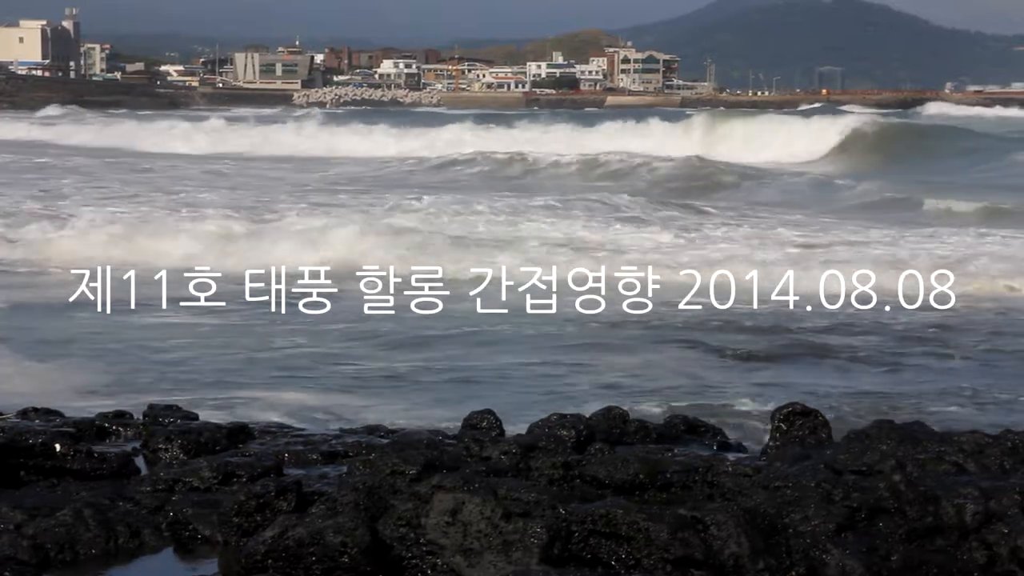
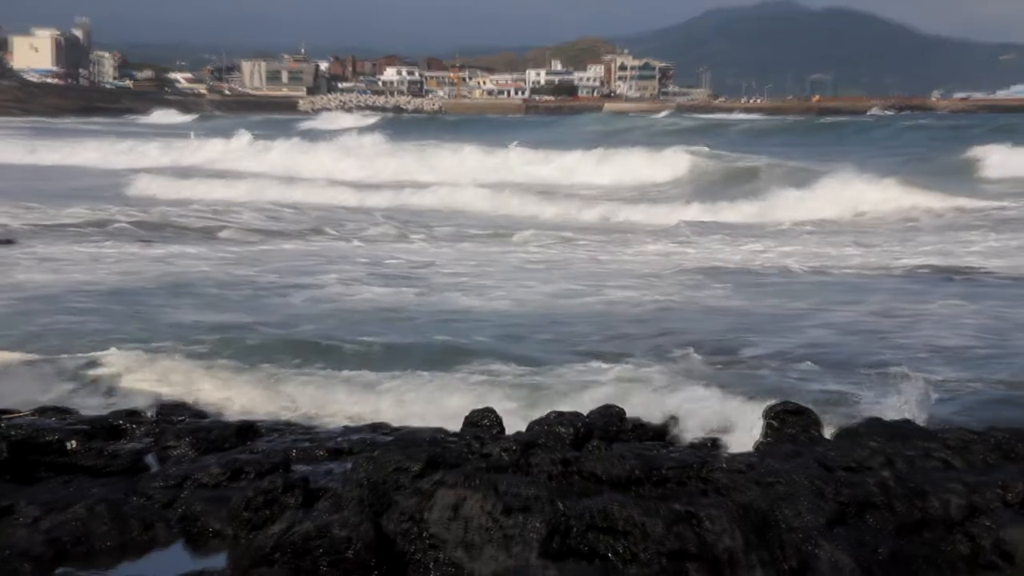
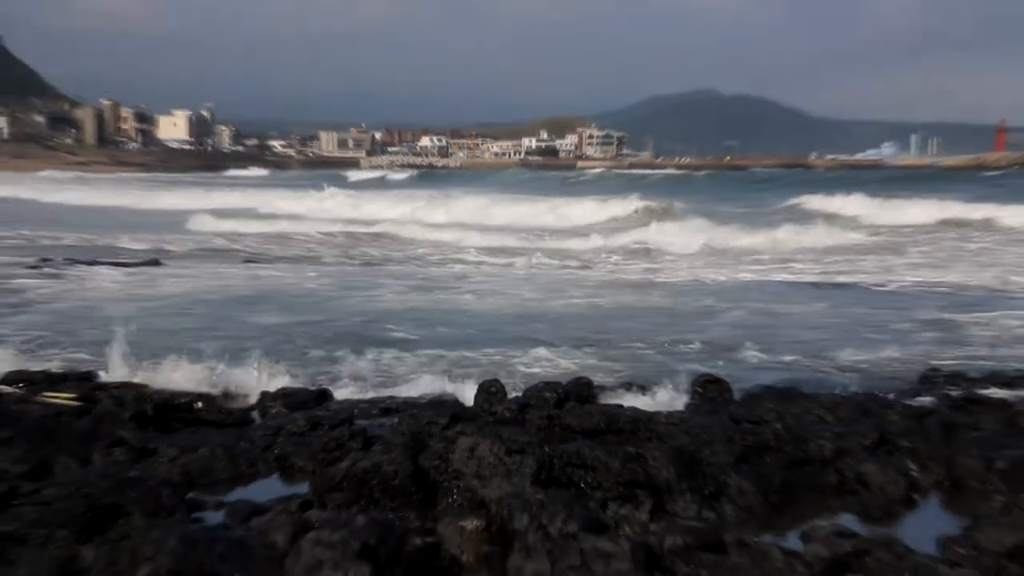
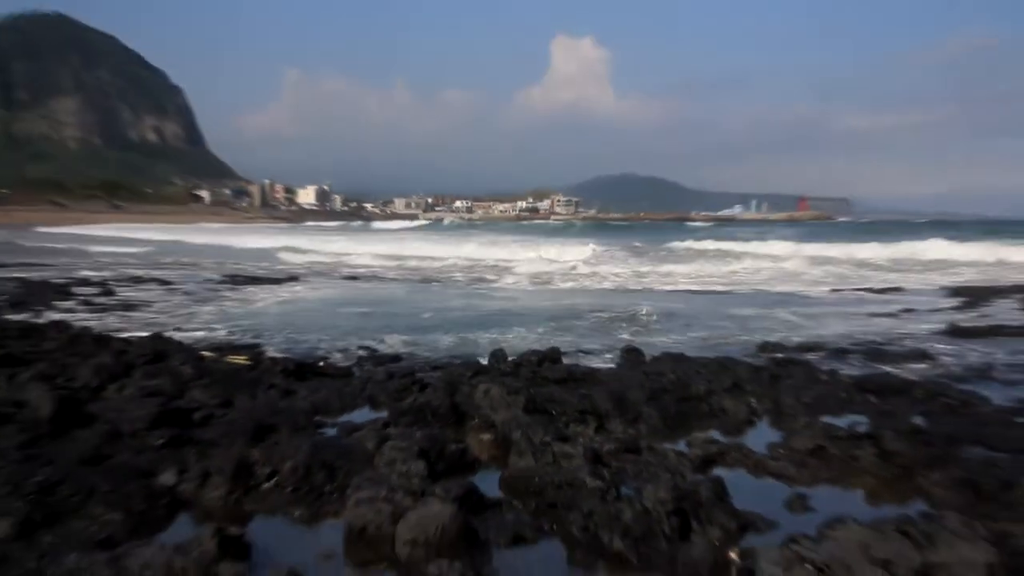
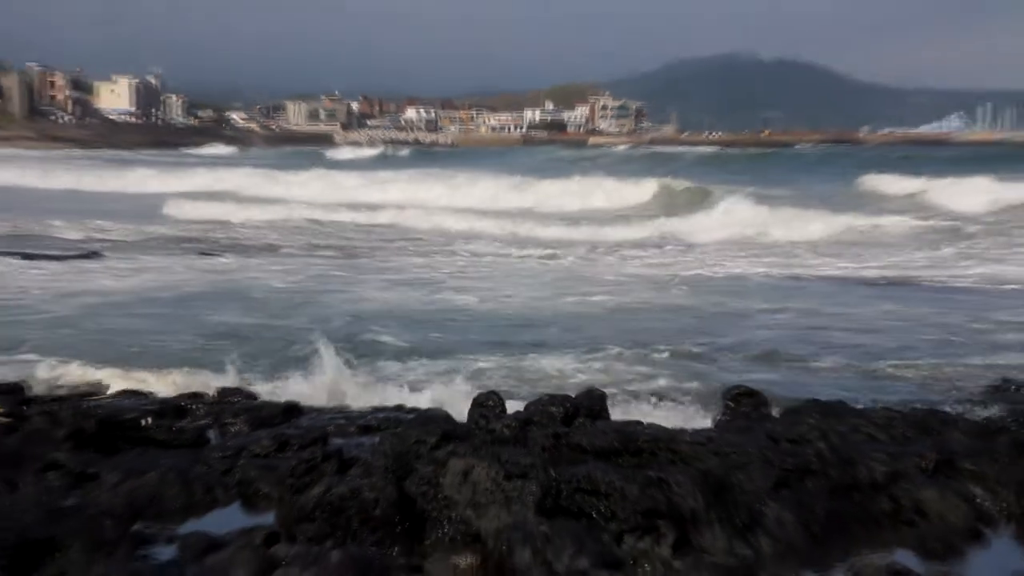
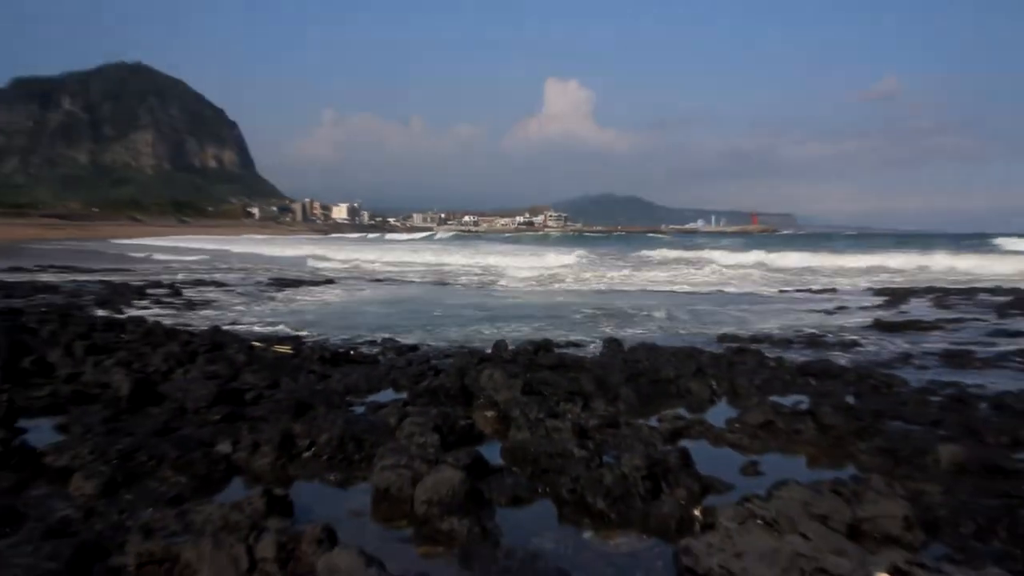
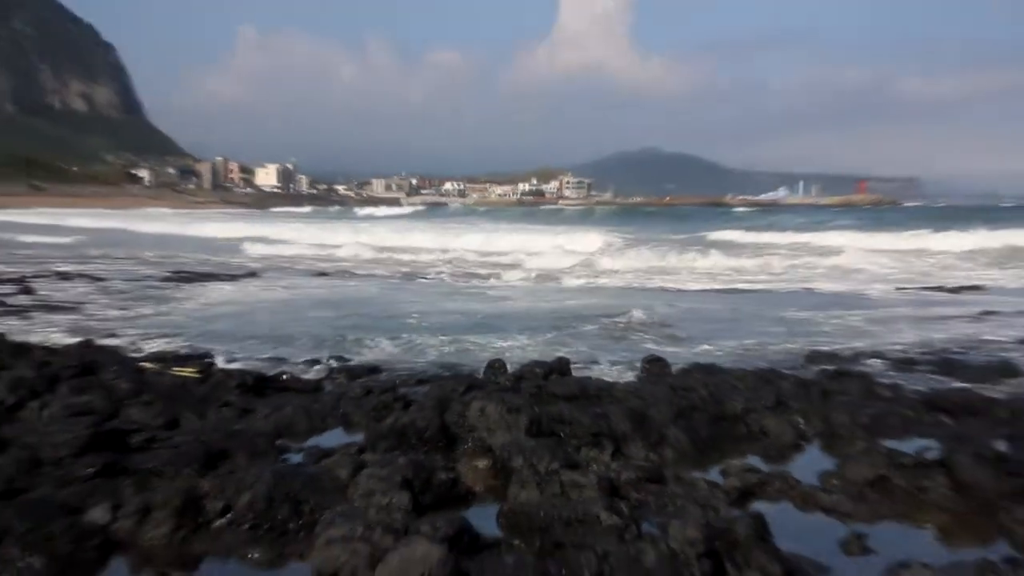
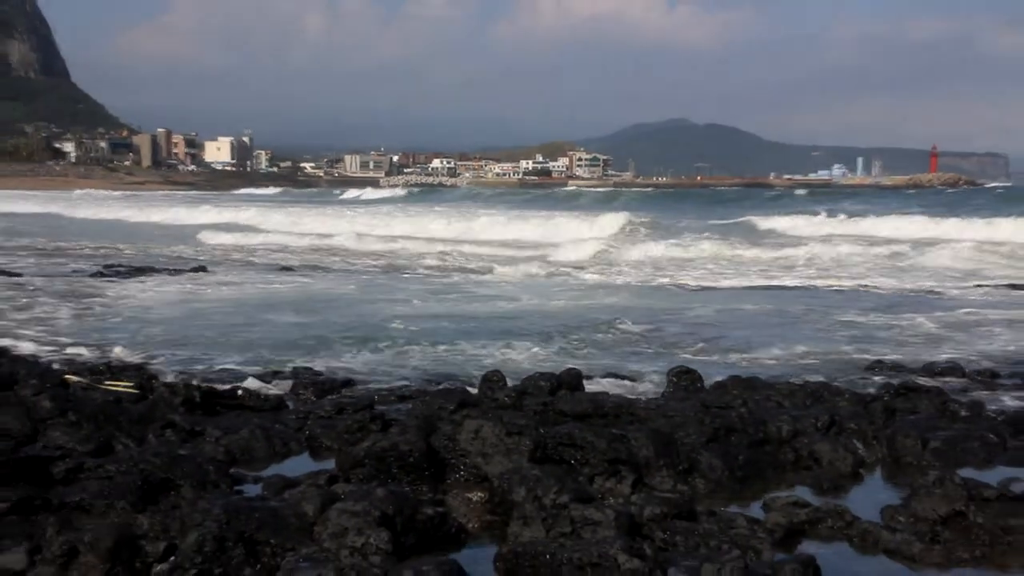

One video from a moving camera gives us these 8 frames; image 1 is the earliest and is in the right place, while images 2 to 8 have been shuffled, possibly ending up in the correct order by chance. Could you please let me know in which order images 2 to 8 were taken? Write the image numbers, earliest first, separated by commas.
2, 5, 3, 8, 7, 4, 6
